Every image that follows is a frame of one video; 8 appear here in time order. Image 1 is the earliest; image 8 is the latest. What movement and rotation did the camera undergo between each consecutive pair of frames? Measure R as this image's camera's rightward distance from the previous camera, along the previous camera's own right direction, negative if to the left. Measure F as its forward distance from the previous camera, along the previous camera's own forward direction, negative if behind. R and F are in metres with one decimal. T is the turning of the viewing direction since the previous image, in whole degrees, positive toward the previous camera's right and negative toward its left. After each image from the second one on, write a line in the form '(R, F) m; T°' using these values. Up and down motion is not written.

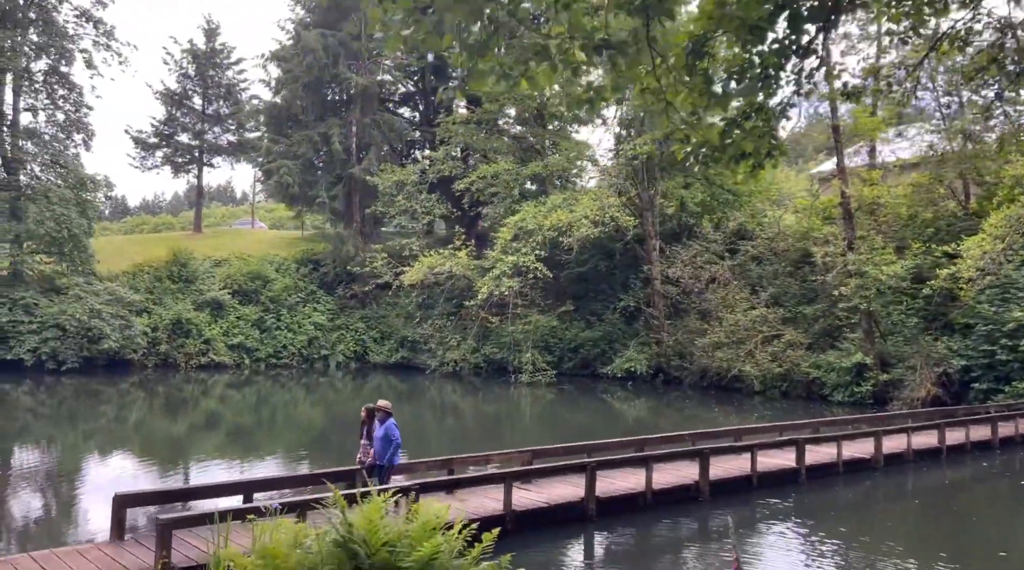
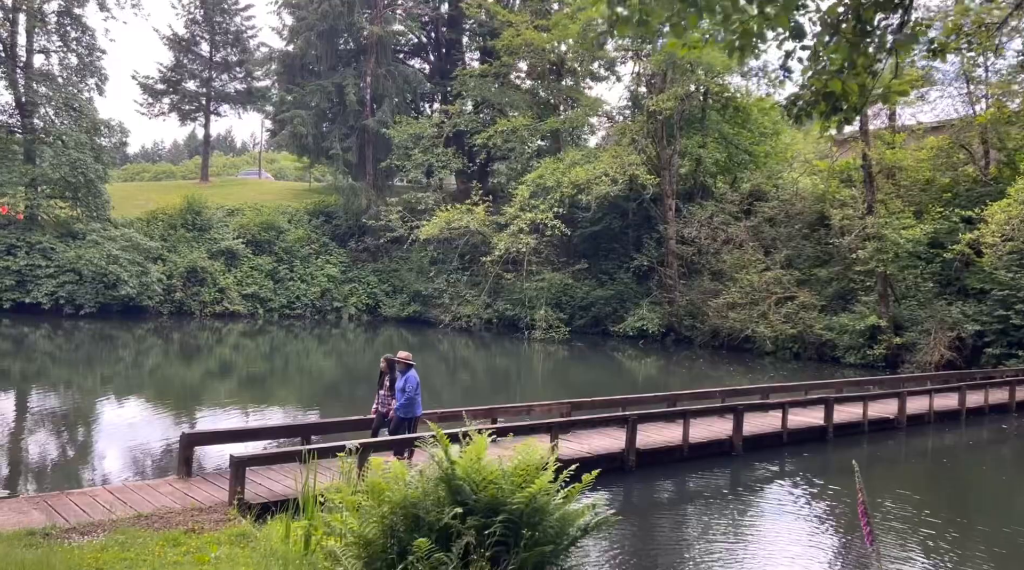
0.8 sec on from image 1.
(-0.5, -0.1) m; 0°
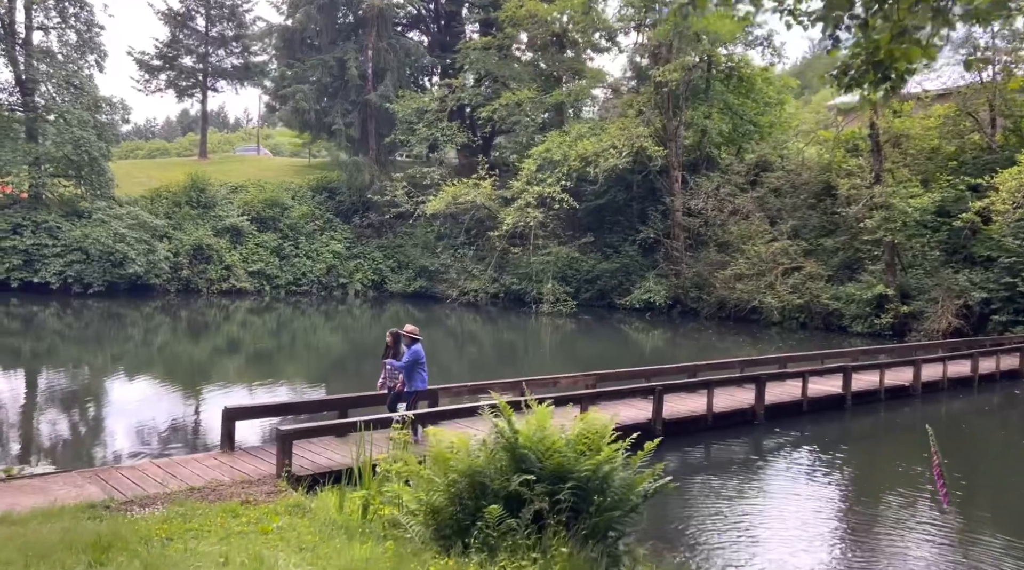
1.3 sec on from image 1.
(-0.3, -0.1) m; 0°
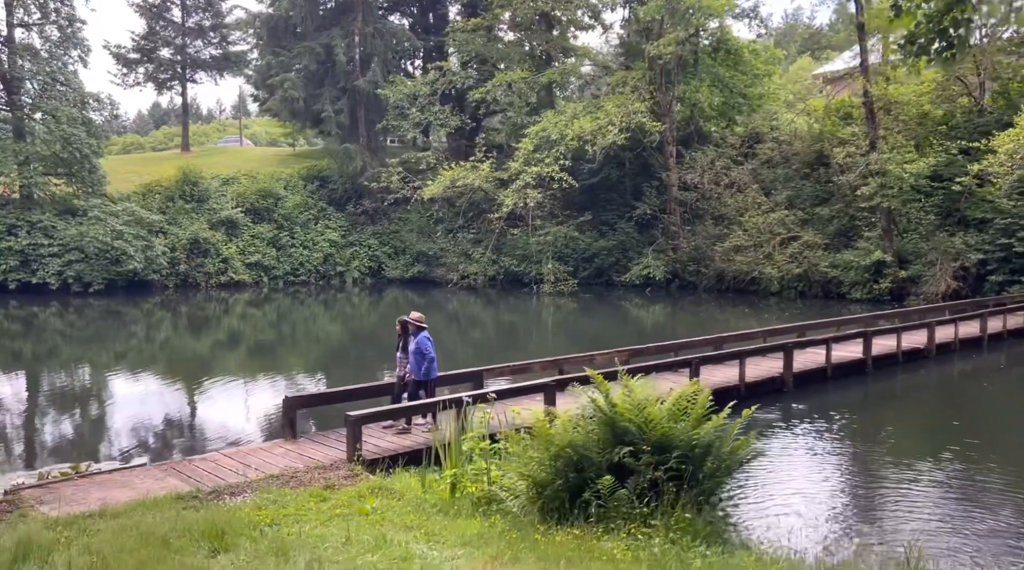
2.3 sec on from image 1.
(-0.6, -0.1) m; +1°
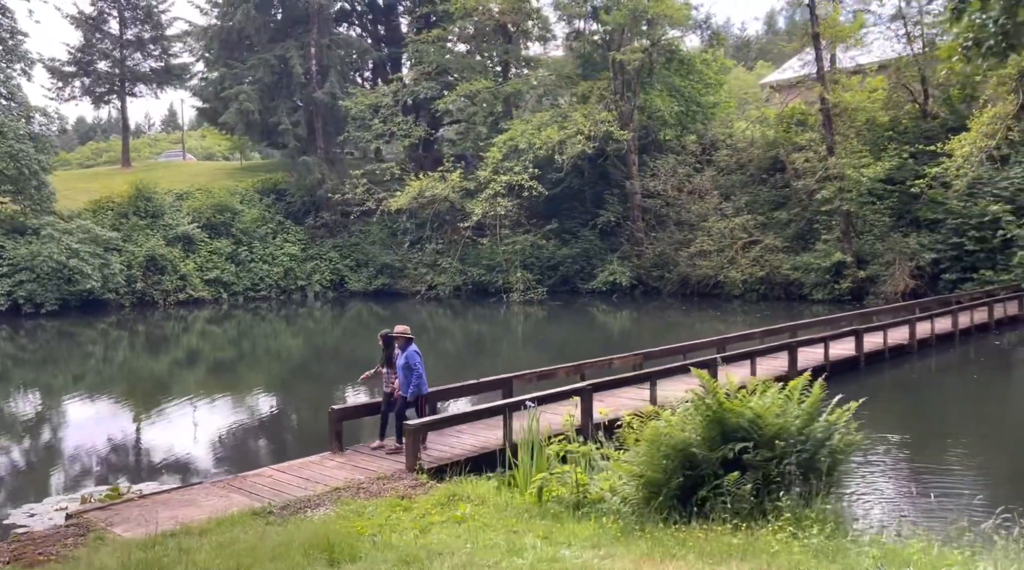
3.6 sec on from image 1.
(-0.9, 0.0) m; +4°
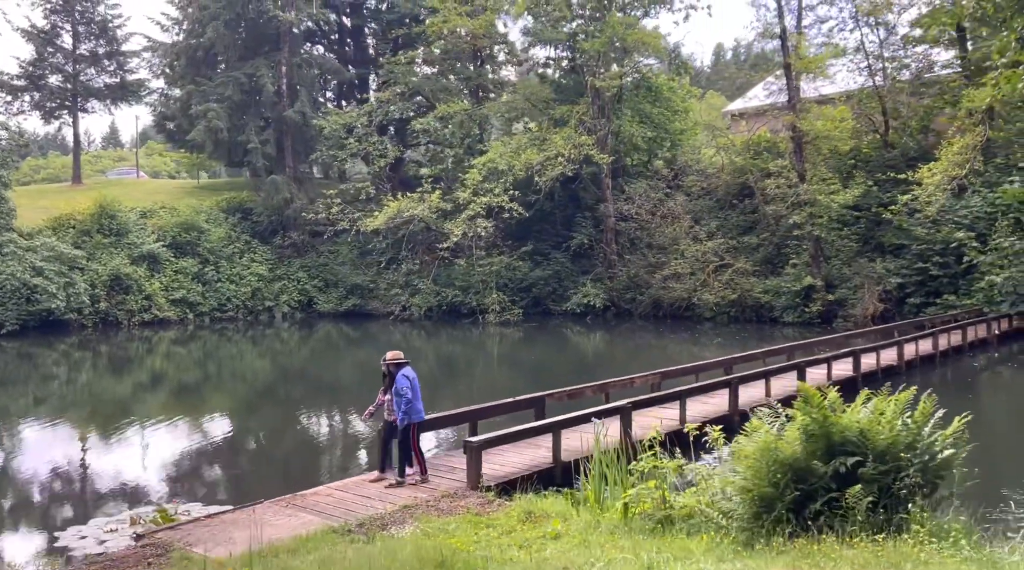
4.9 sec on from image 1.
(-0.9, 0.0) m; +4°
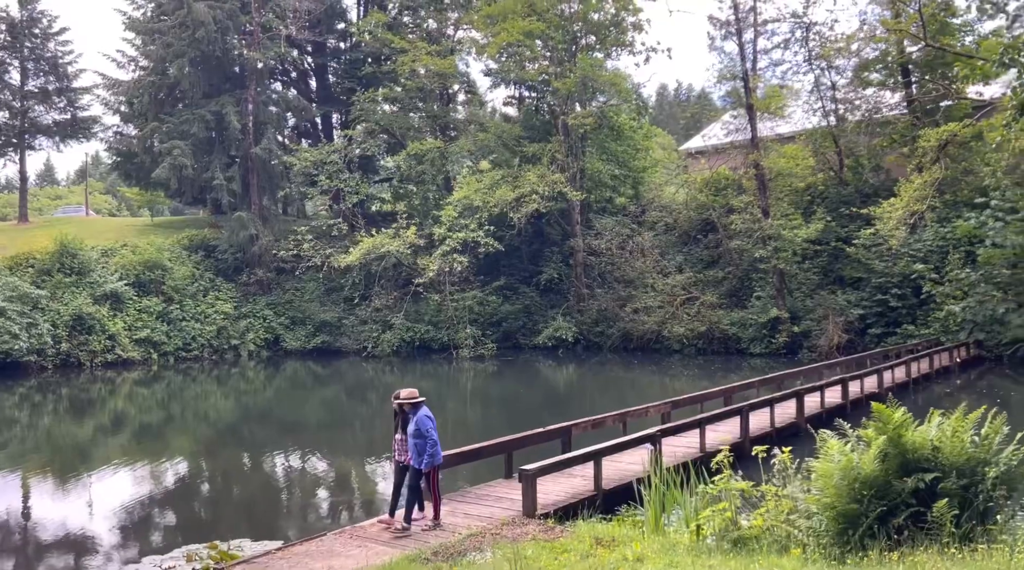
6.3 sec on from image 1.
(-0.8, -0.2) m; +4°
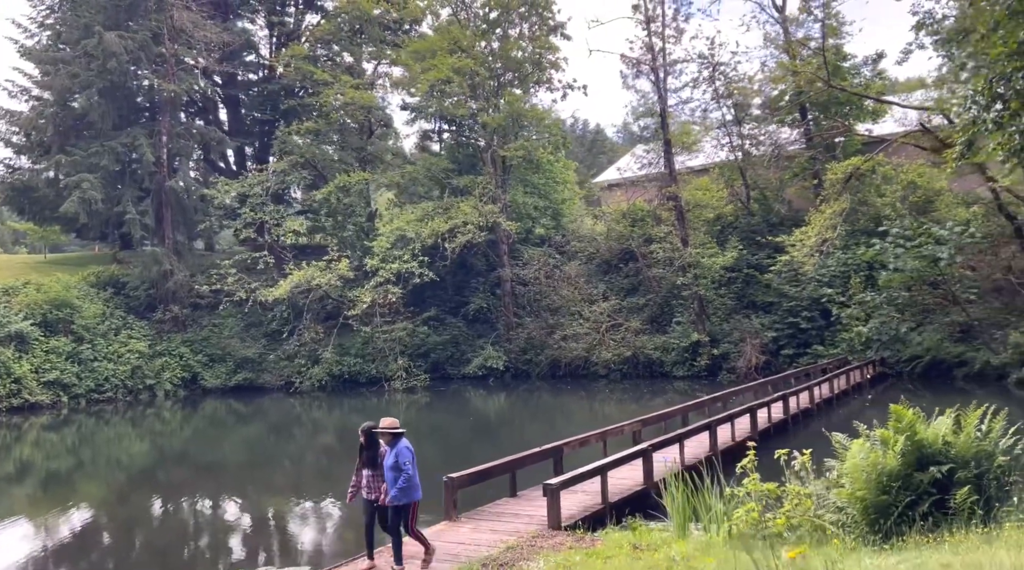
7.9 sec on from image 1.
(-1.0, -0.2) m; +7°
